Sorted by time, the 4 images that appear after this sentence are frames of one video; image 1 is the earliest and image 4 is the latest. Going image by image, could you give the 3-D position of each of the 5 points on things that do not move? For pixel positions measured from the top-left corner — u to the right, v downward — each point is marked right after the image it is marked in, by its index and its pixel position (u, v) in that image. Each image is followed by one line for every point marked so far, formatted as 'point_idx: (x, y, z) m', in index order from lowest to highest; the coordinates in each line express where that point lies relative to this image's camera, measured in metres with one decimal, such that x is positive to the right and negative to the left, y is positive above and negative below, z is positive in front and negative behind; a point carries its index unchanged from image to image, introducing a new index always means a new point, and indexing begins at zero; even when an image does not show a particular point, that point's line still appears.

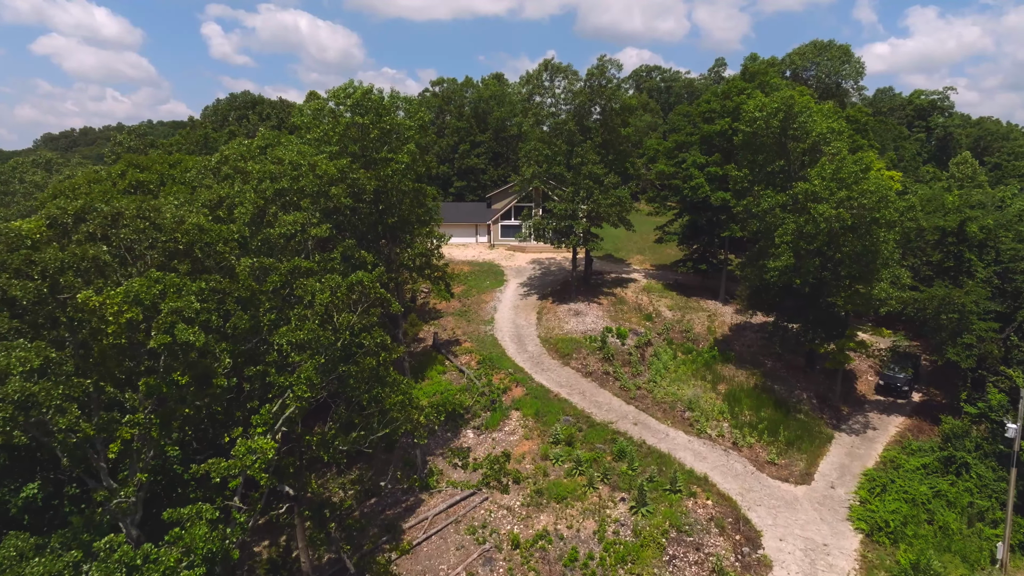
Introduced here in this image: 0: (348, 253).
0: (-3.9, +0.8, +15.5) m
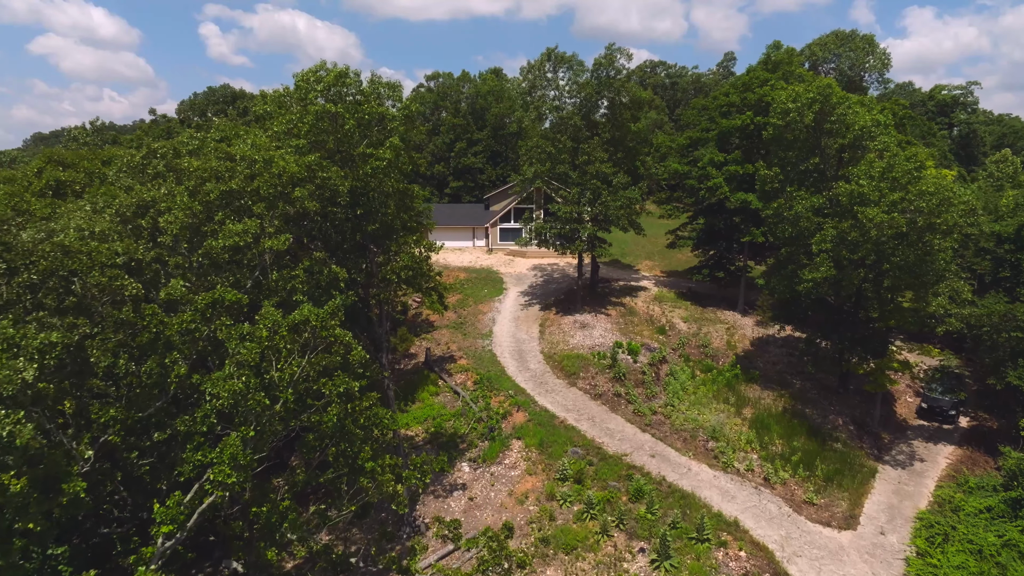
0: (-3.9, +0.4, +12.8) m
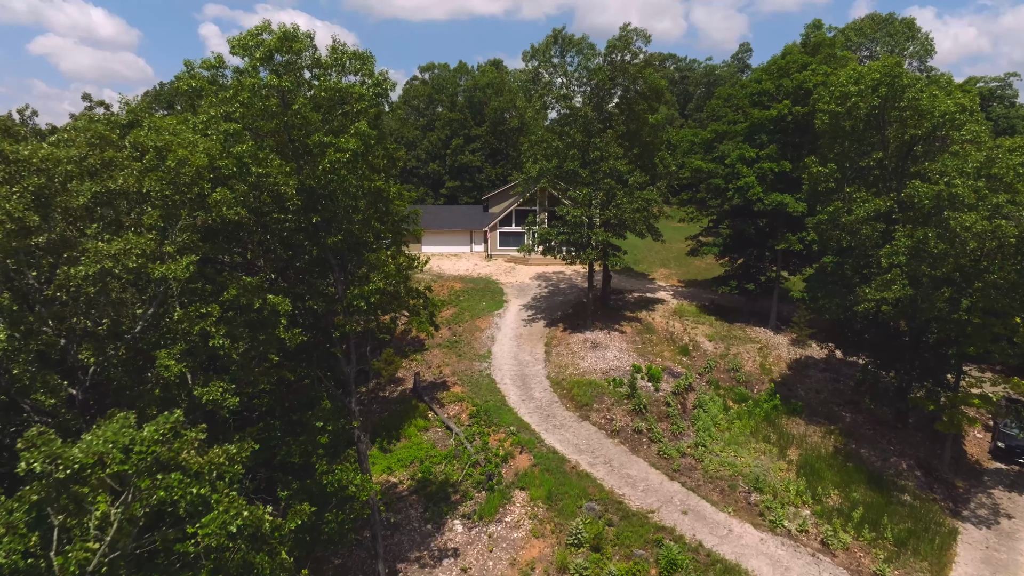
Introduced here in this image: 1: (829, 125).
0: (-3.8, -0.1, +9.4) m
1: (+8.9, +4.6, +18.2) m
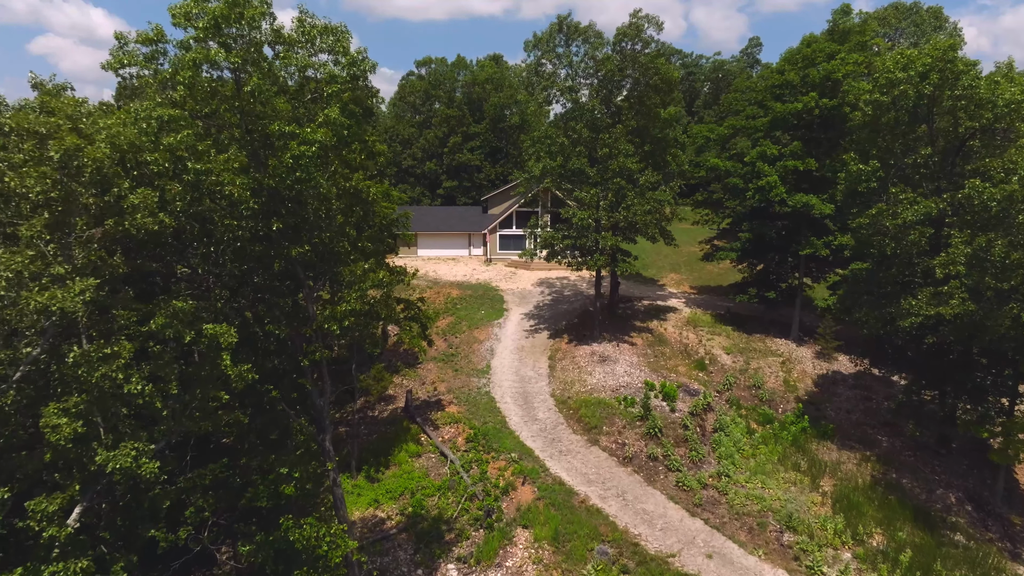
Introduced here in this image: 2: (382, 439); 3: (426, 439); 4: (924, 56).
0: (-3.8, -0.4, +7.5) m
1: (+9.0, +4.3, +16.3) m
2: (-3.8, -4.4, +19.0) m
3: (-2.5, -4.4, +18.8) m
4: (+9.3, +5.3, +14.7) m
